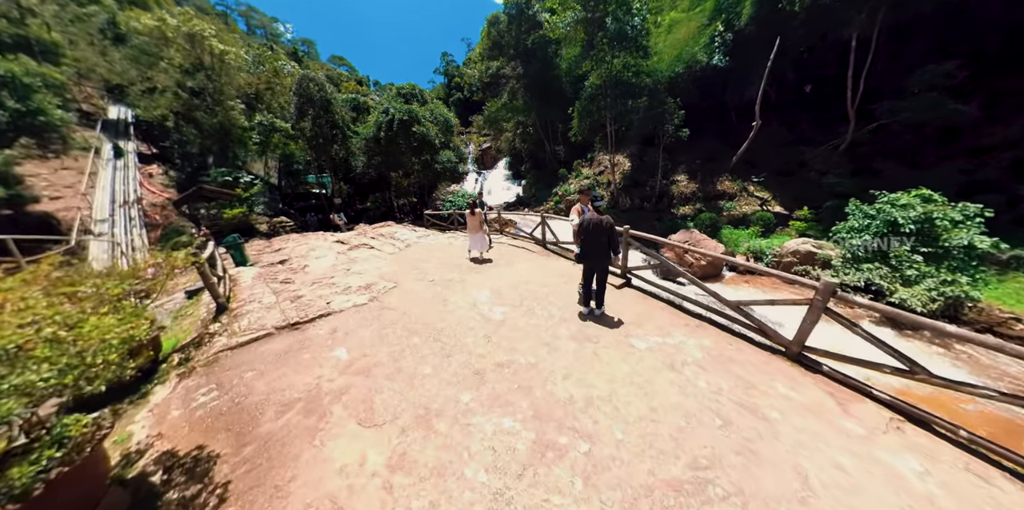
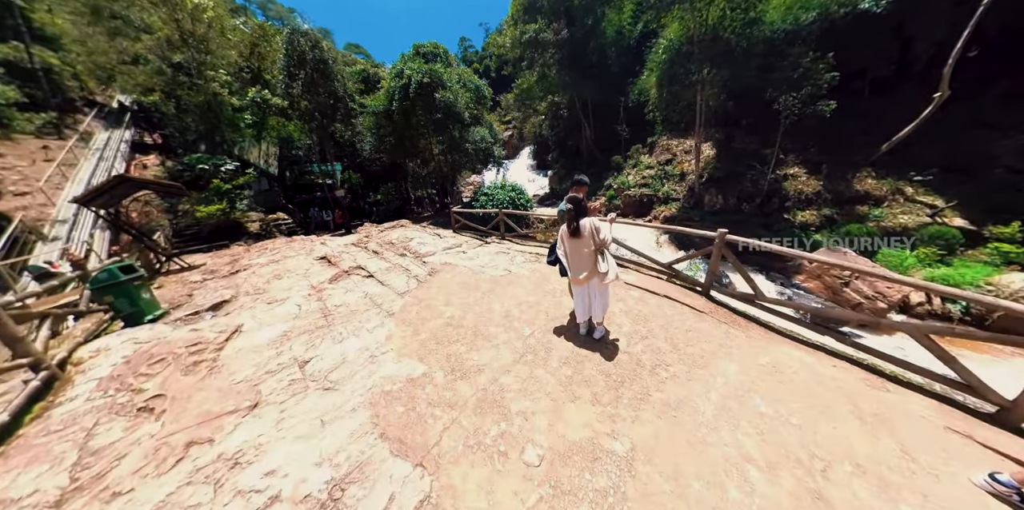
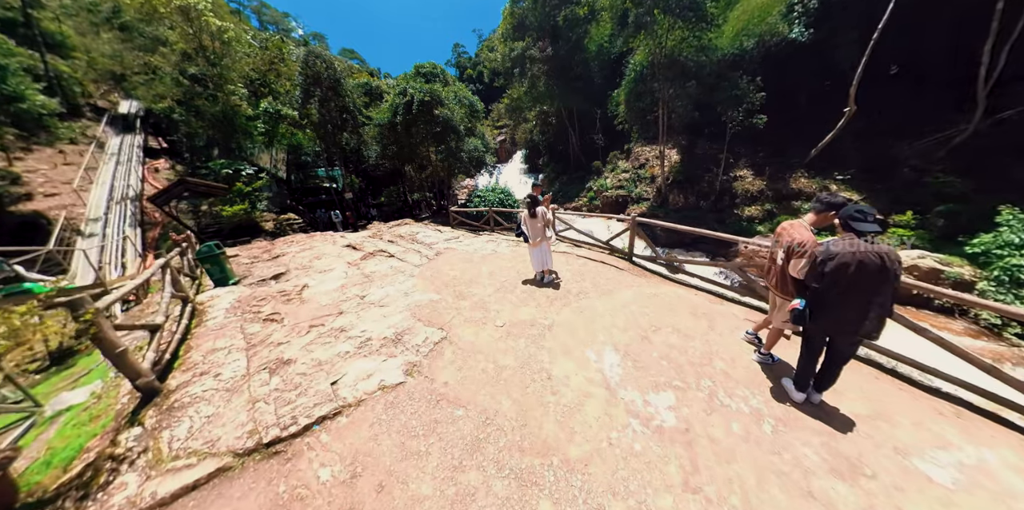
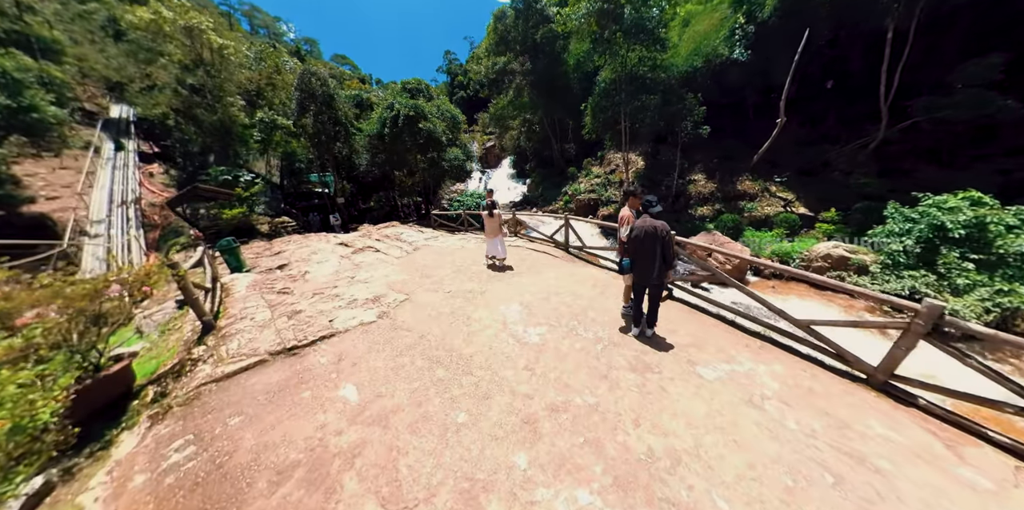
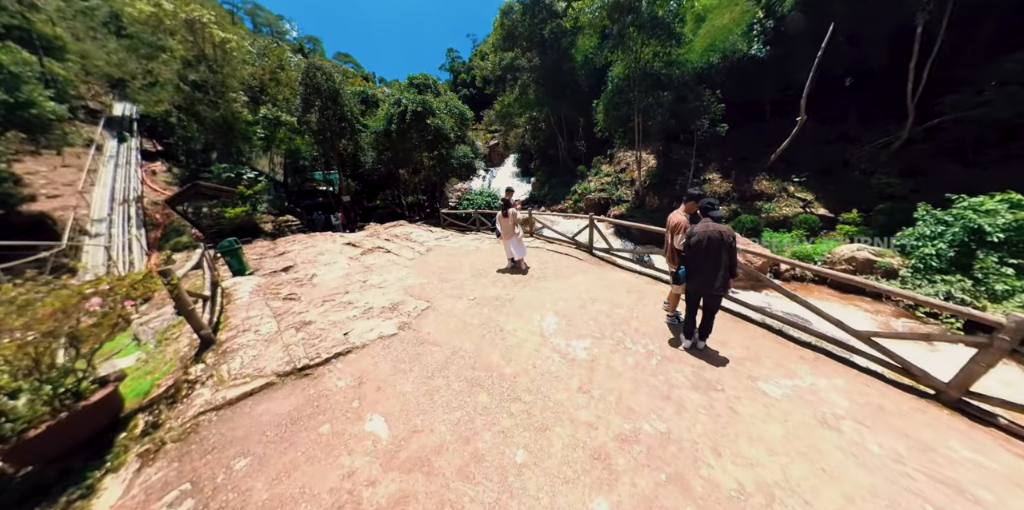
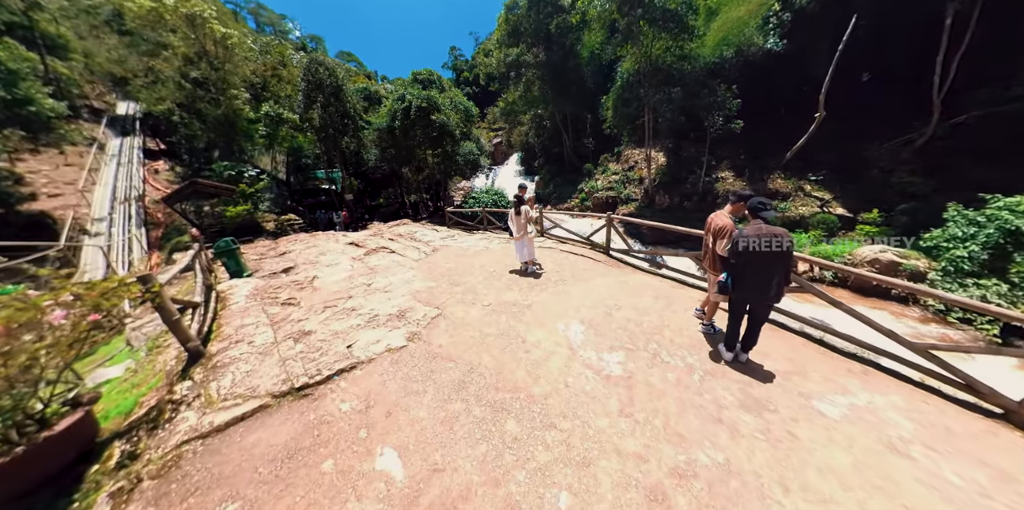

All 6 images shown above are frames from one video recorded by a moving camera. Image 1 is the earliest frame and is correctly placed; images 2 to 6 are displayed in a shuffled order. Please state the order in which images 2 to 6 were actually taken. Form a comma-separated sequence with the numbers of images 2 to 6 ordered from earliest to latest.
4, 5, 6, 3, 2
